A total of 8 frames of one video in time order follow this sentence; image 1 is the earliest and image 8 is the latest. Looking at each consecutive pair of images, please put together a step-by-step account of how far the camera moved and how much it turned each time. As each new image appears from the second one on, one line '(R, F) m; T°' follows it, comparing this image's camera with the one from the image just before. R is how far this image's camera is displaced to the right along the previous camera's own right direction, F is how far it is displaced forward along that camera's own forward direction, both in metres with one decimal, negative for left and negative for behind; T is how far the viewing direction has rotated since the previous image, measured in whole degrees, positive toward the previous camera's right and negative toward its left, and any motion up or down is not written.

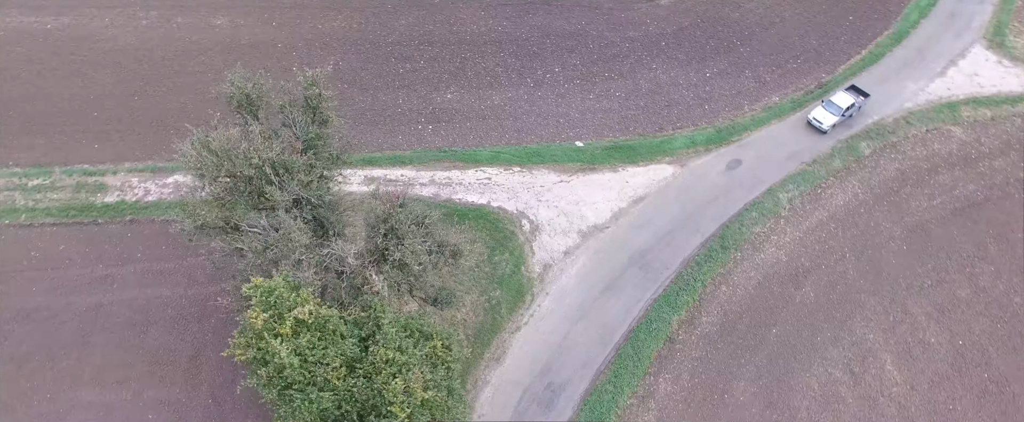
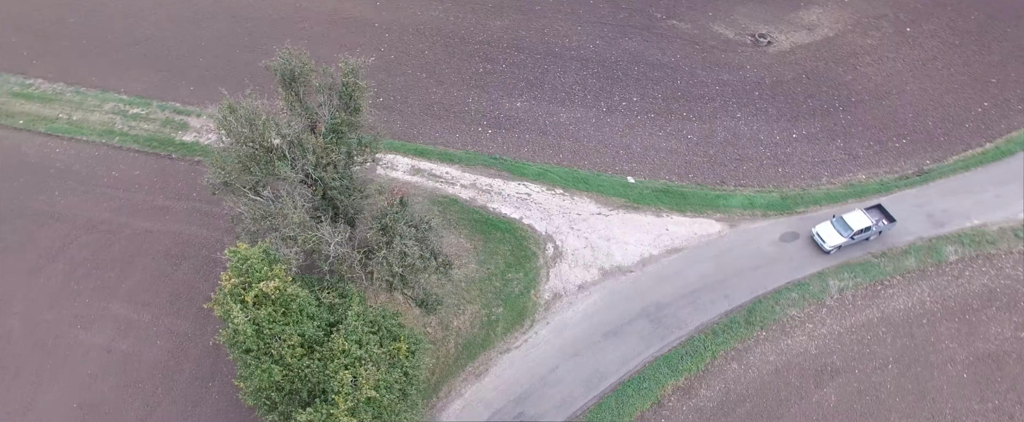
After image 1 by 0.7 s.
(+2.6, +0.5) m; -9°
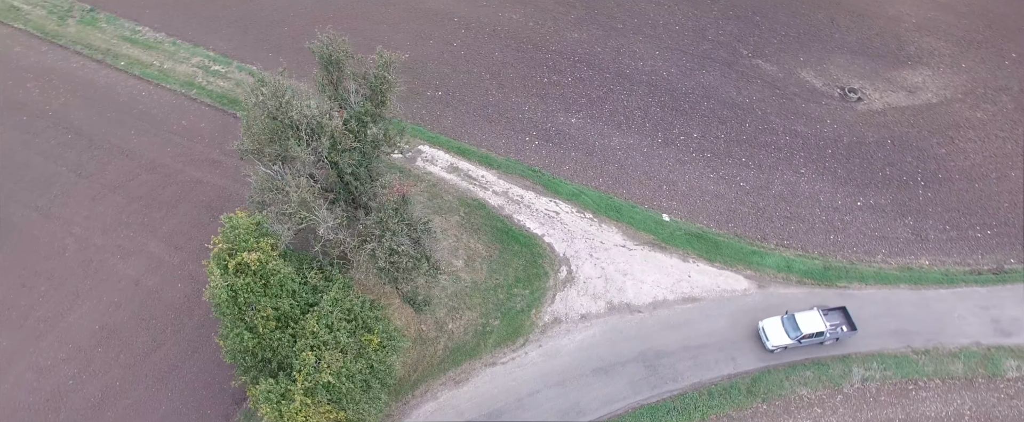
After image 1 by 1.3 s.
(+2.3, +0.3) m; -8°
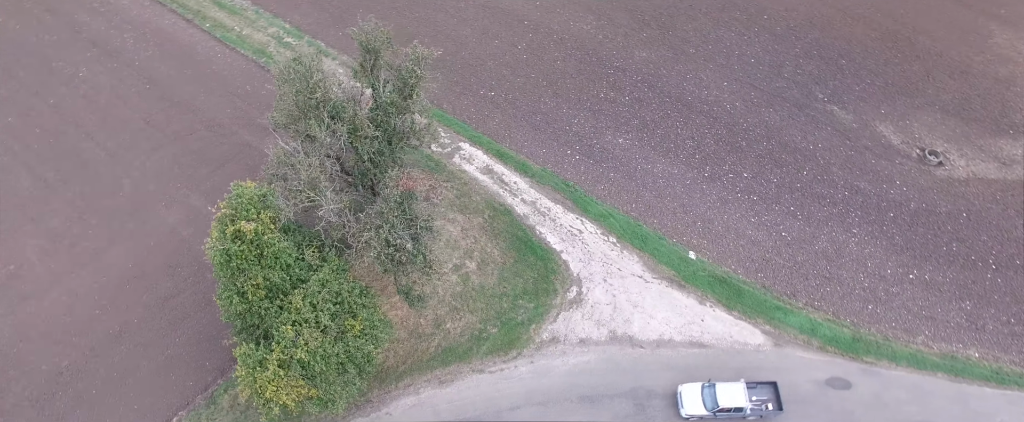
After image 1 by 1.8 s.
(+1.9, +0.3) m; -7°
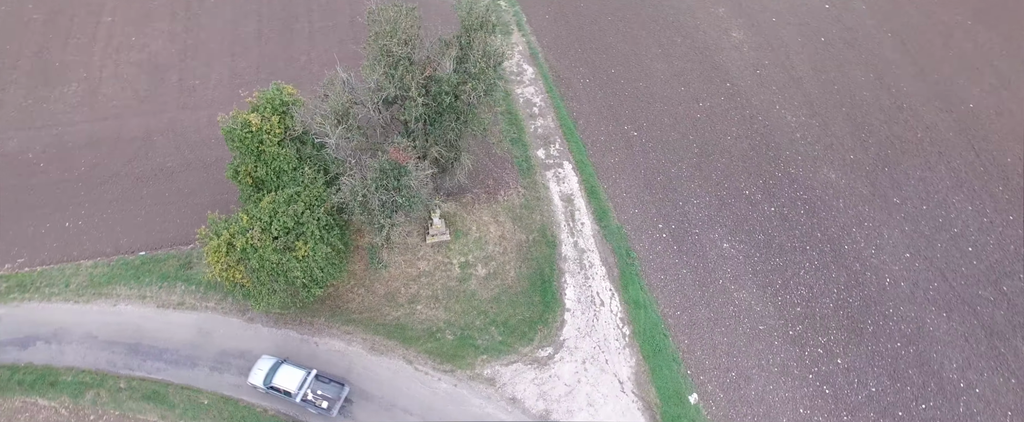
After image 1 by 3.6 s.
(+6.5, +2.2) m; -21°
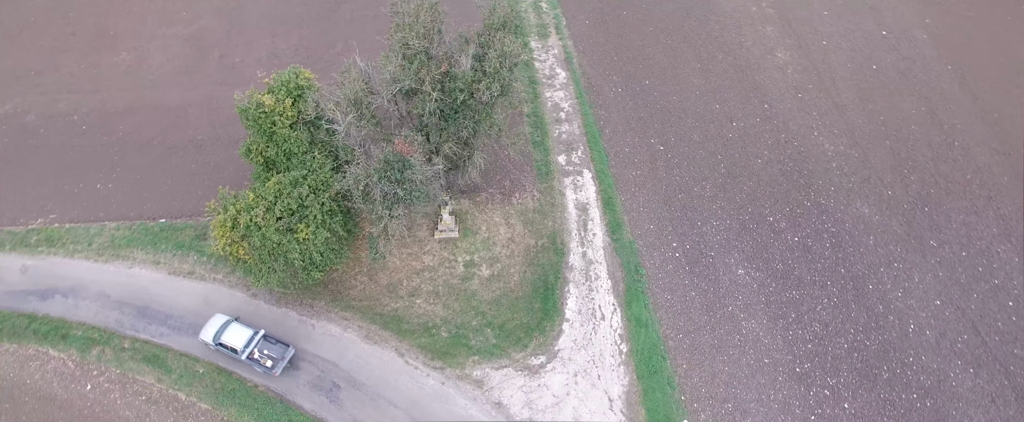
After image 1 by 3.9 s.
(+1.2, +0.2) m; -4°
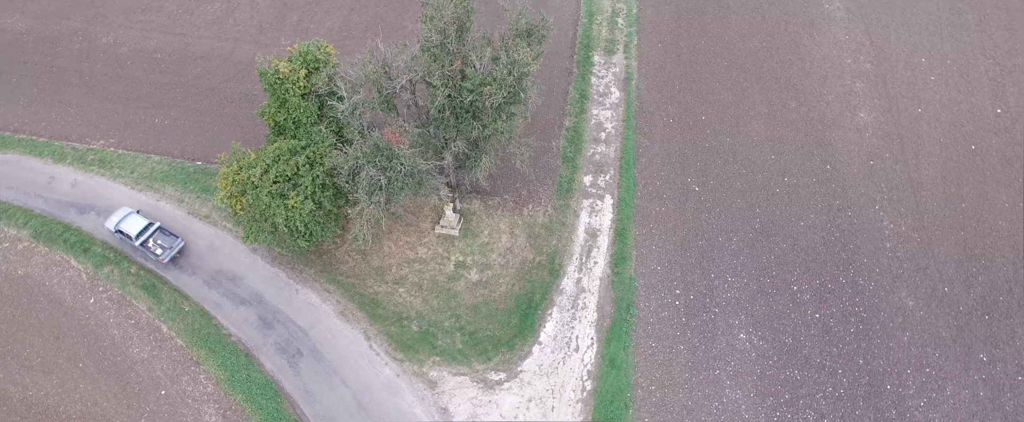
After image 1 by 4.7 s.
(+3.3, +0.6) m; -9°
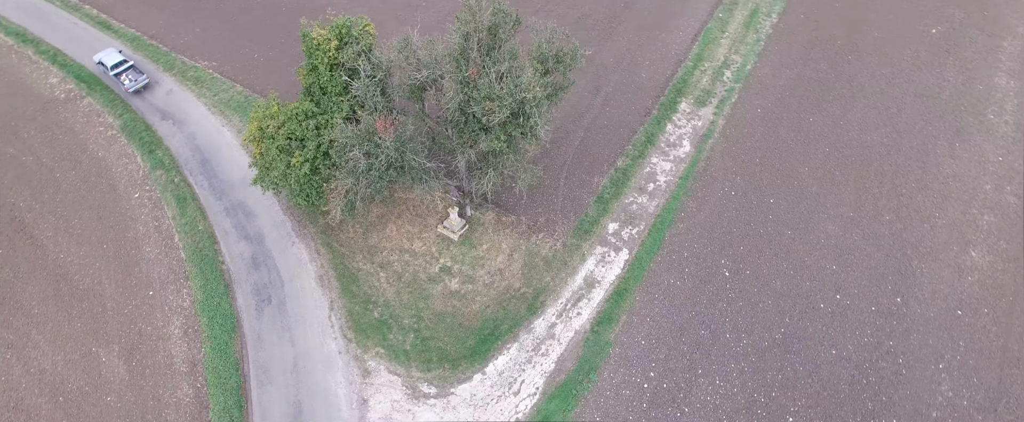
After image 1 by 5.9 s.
(+4.9, +1.2) m; -13°
